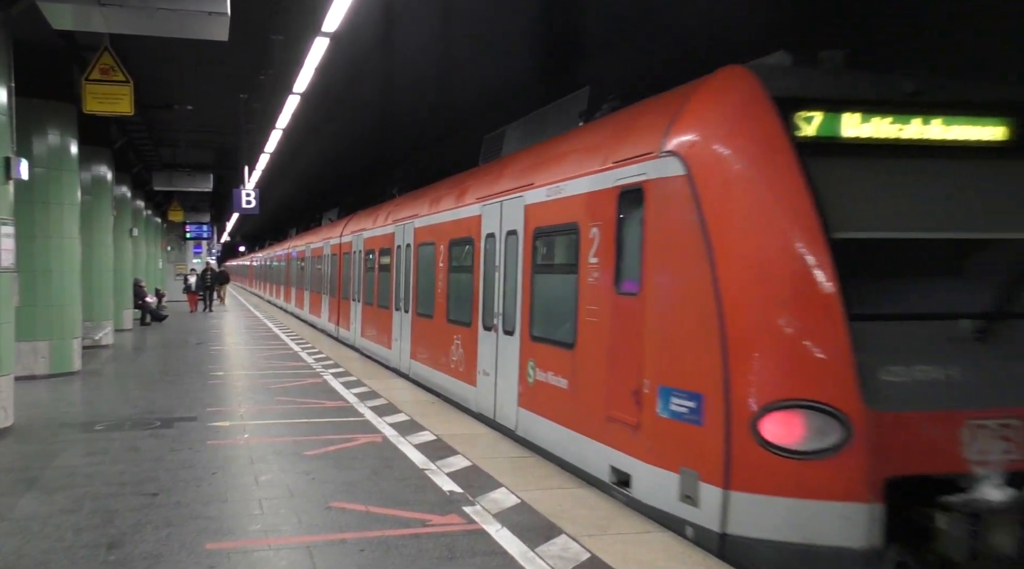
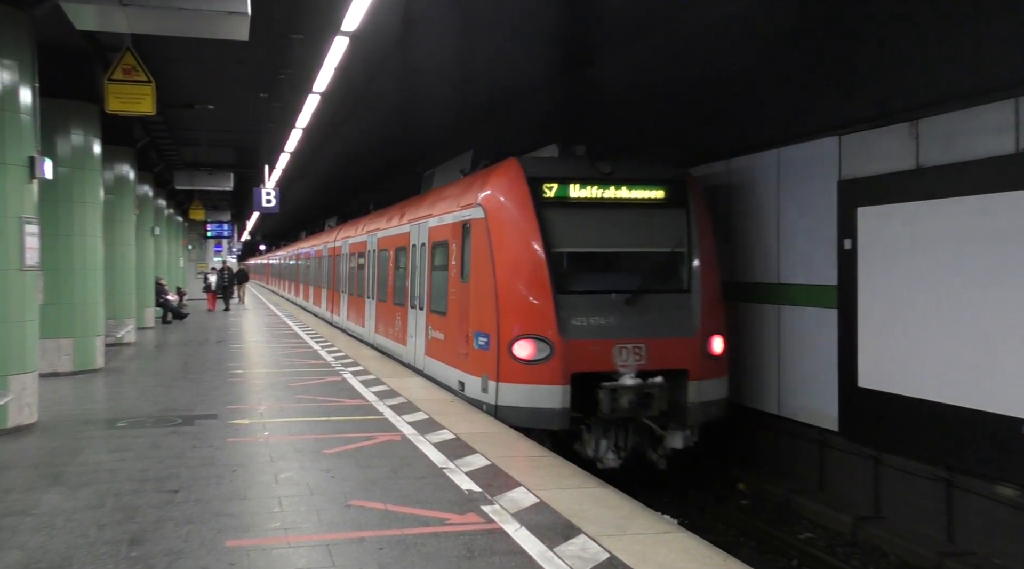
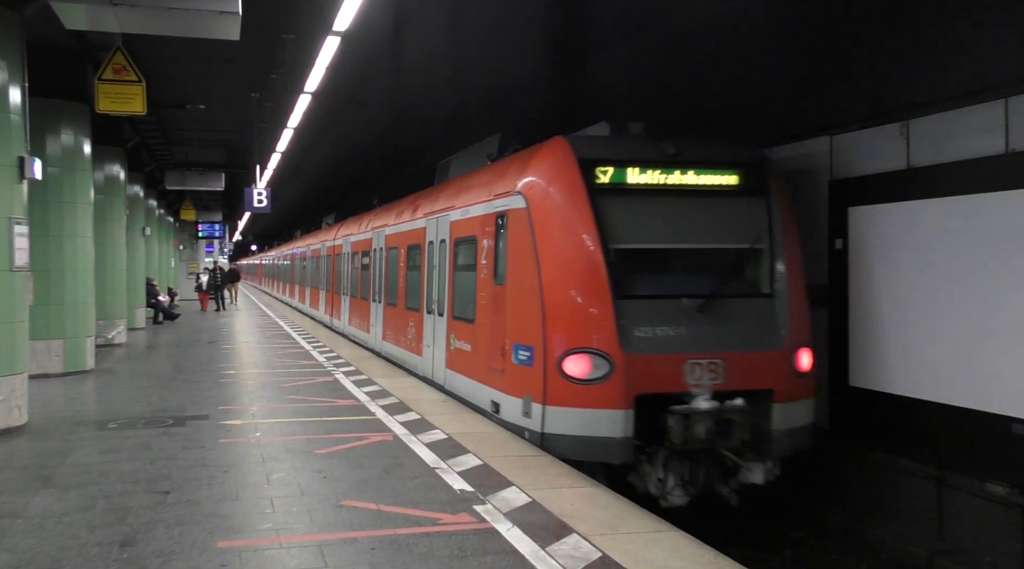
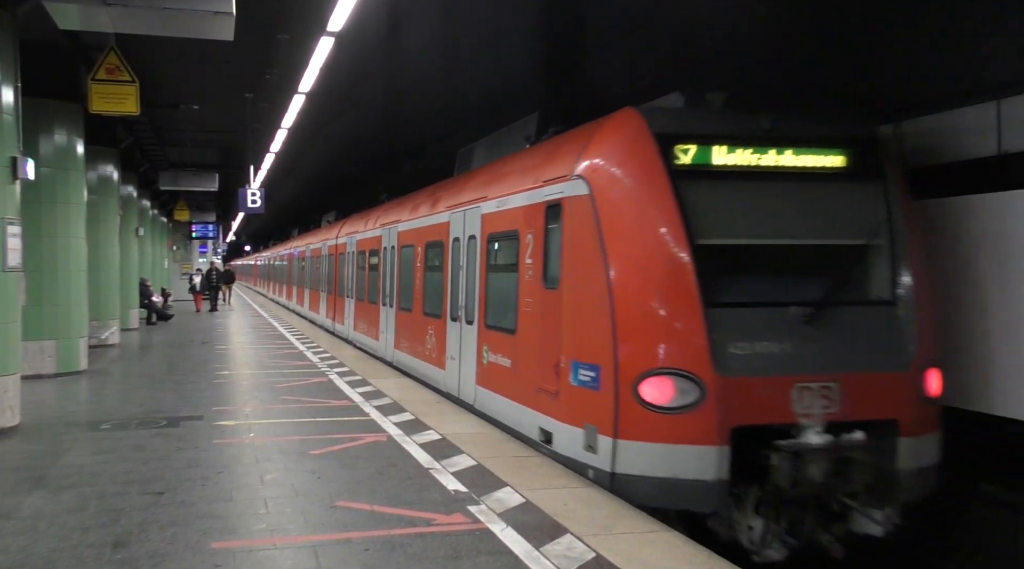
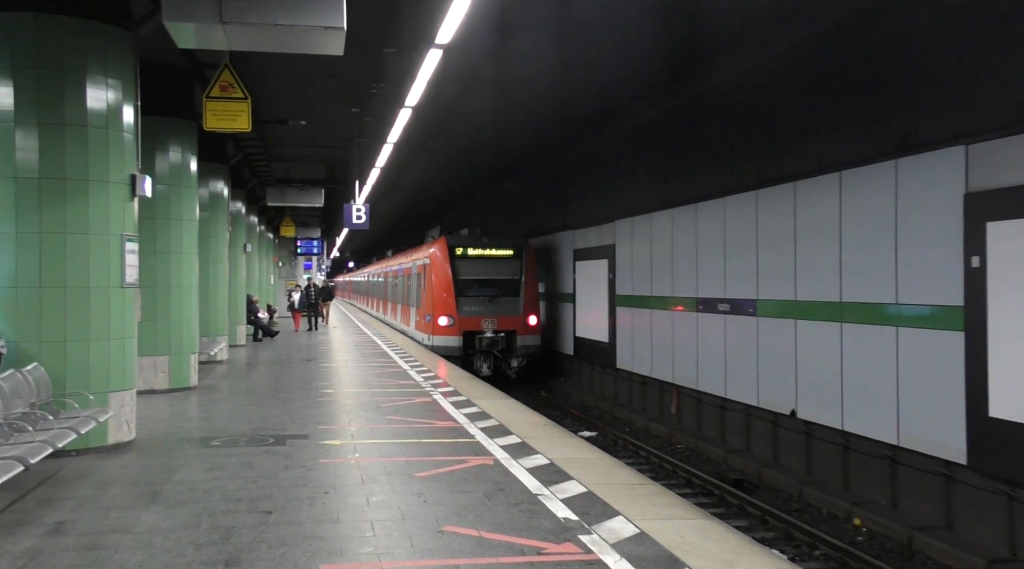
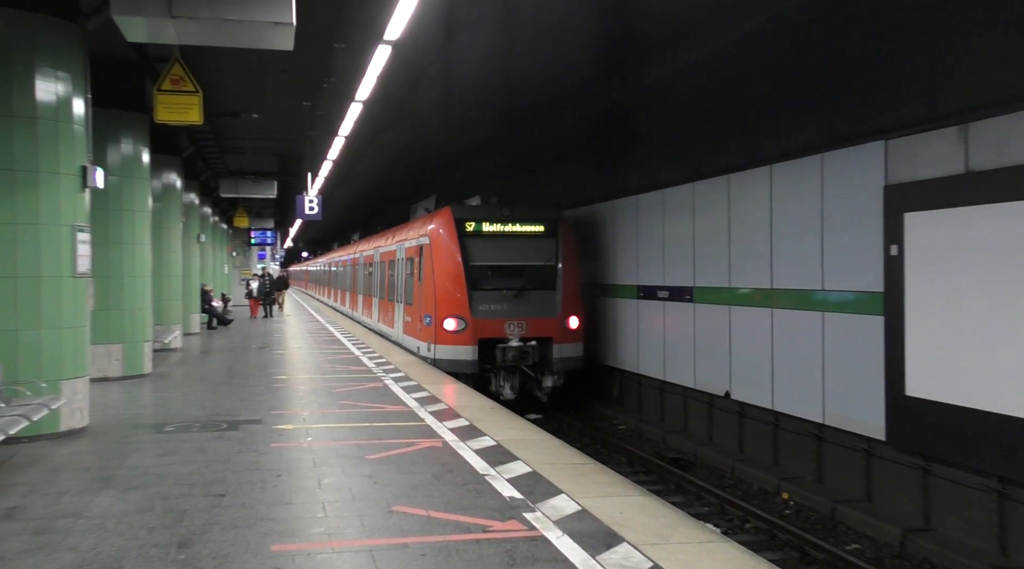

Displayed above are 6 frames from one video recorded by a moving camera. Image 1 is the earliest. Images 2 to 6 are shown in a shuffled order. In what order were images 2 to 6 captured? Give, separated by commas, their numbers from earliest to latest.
4, 3, 2, 6, 5
